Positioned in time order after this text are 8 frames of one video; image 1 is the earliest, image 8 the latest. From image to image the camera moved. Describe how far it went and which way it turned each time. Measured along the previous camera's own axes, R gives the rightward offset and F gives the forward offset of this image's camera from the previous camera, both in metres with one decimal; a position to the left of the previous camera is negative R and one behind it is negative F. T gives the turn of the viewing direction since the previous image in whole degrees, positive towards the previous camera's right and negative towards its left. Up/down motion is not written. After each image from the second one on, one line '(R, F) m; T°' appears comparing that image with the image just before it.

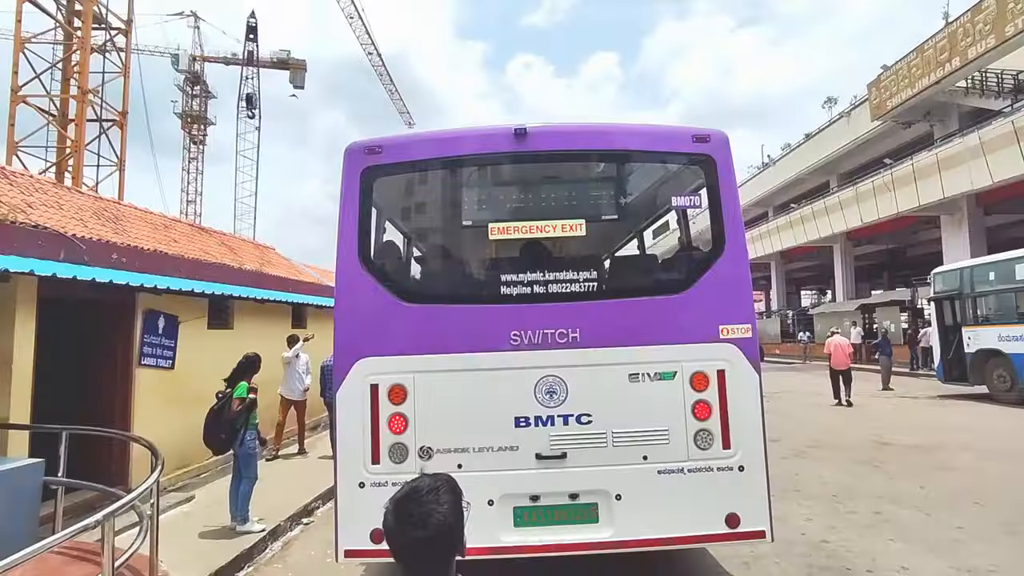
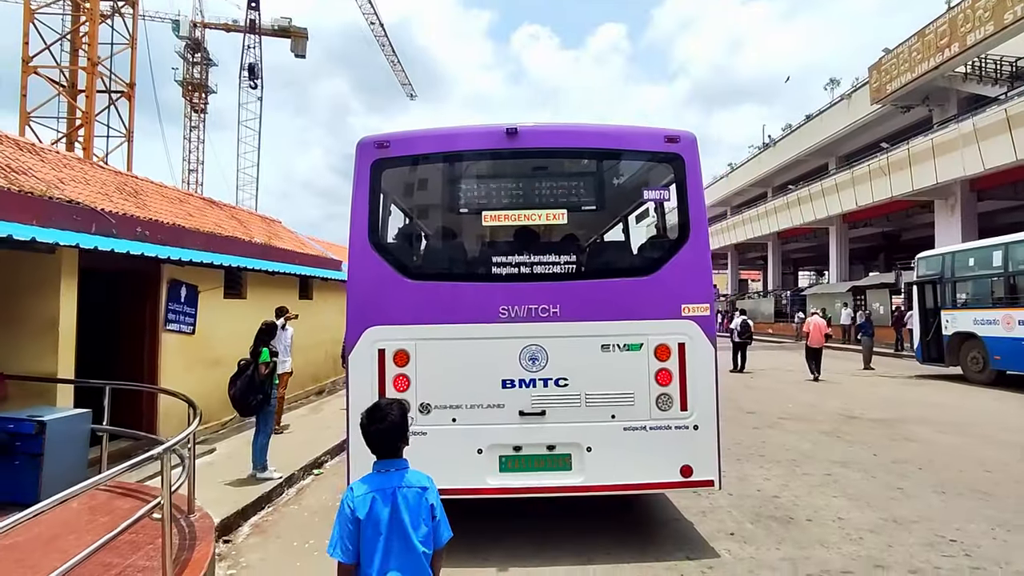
(+0.1, -0.7) m; 0°
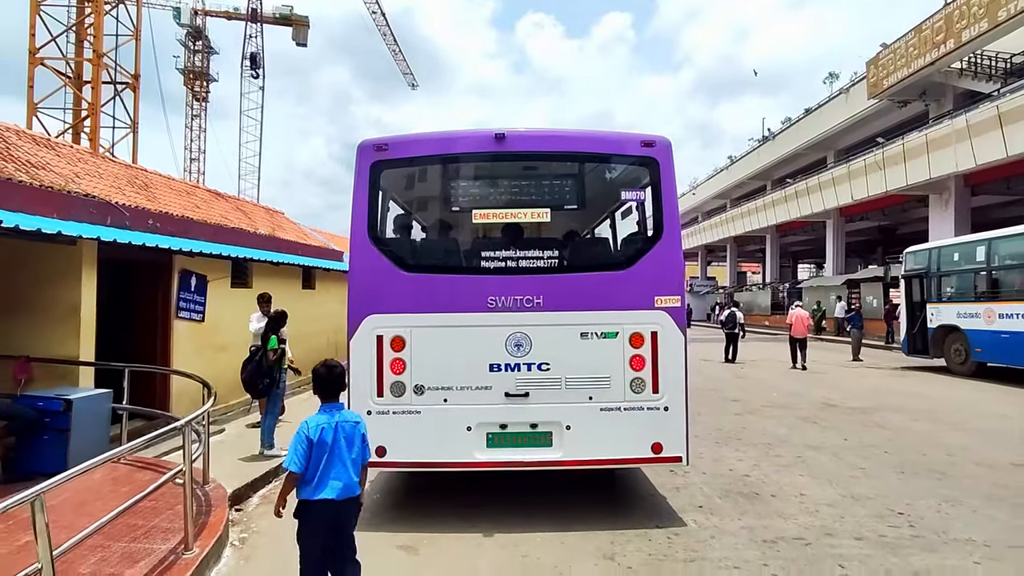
(+0.1, -0.5) m; 0°
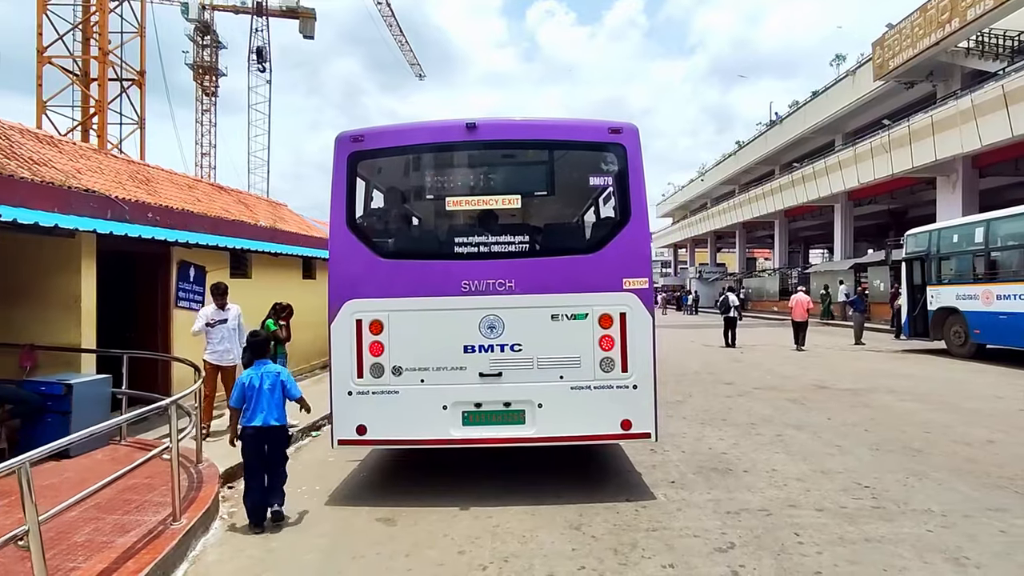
(+0.4, -0.2) m; -1°
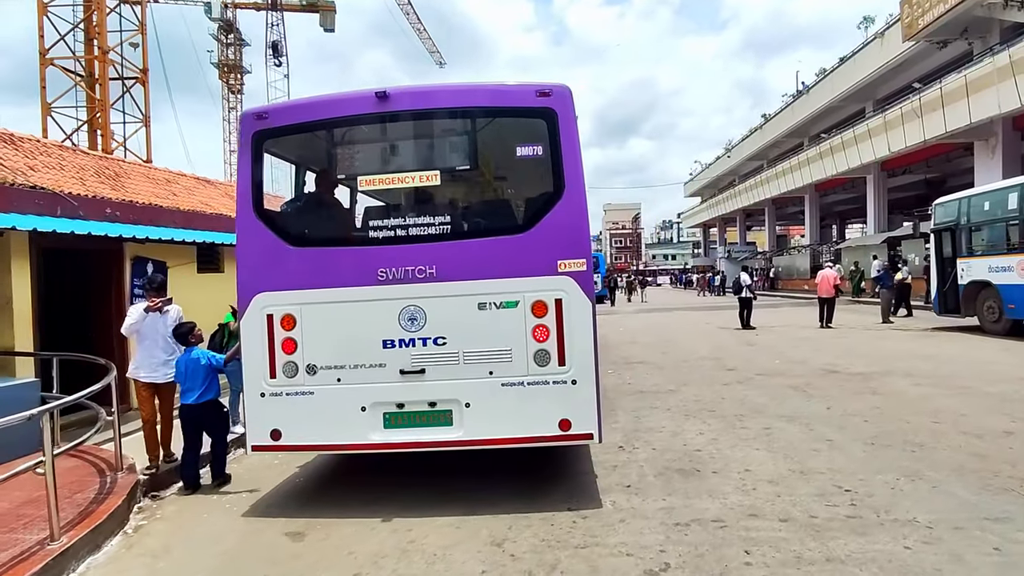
(+1.0, +0.7) m; -3°
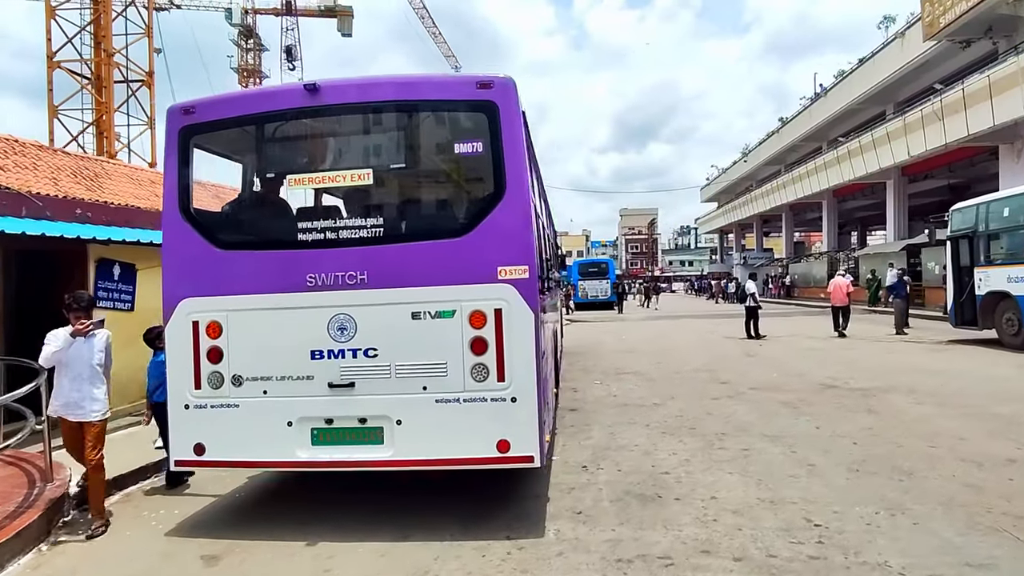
(+0.7, +0.4) m; -2°
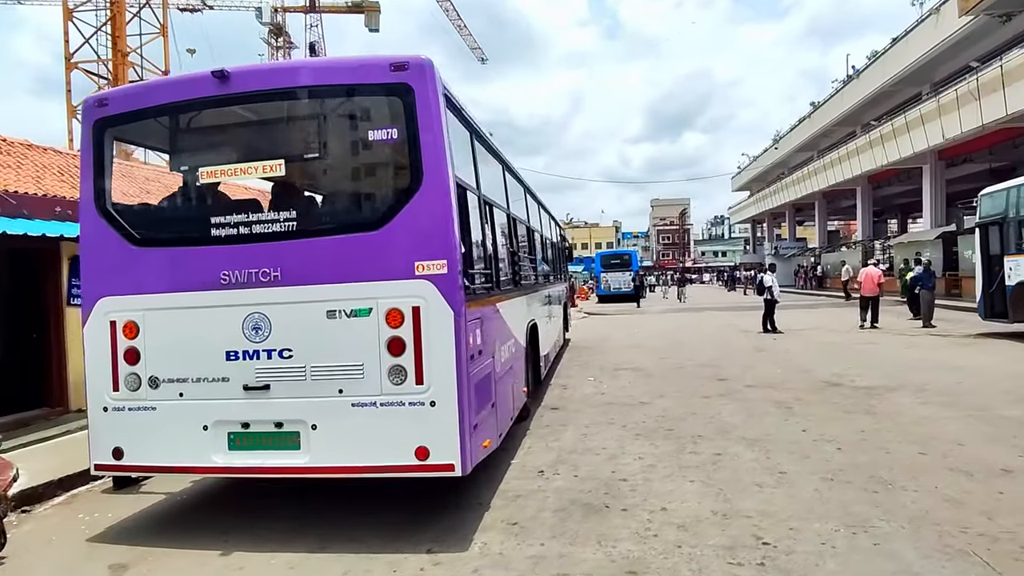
(+0.9, +0.4) m; -3°
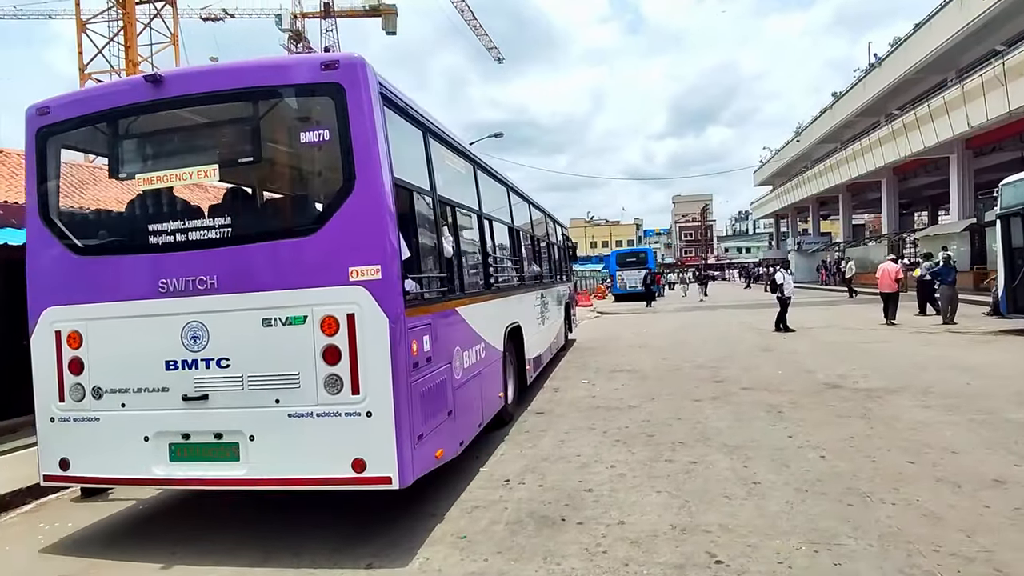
(+0.6, +0.2) m; -2°
